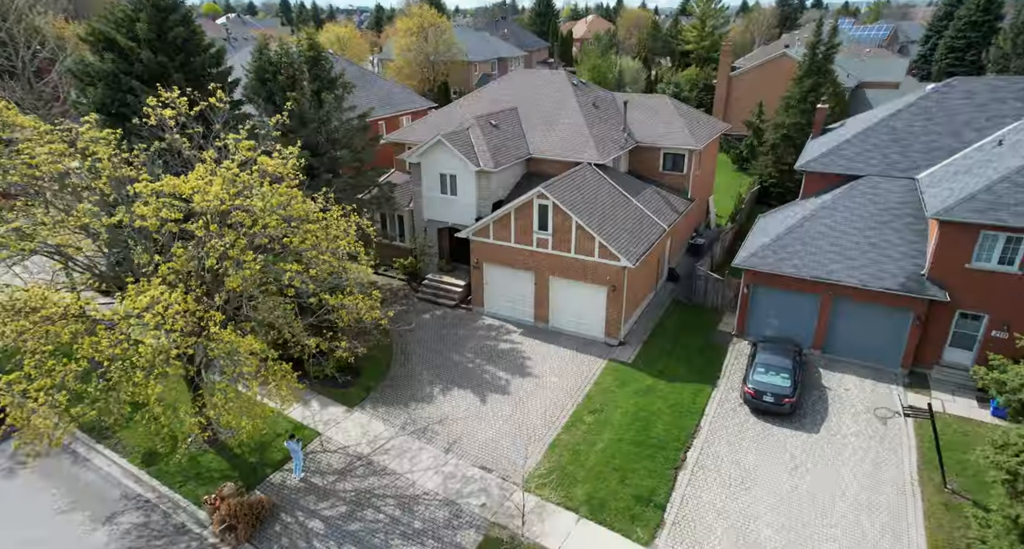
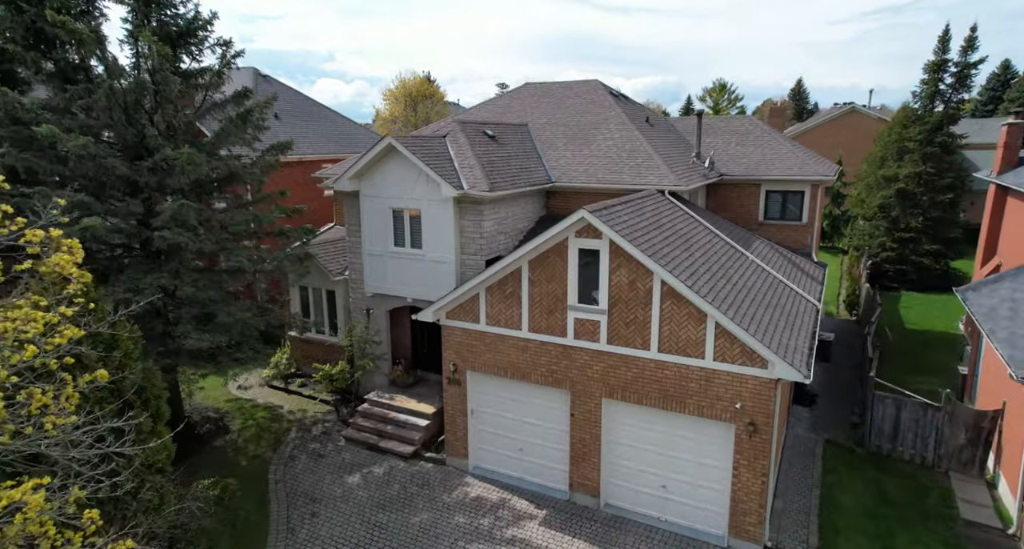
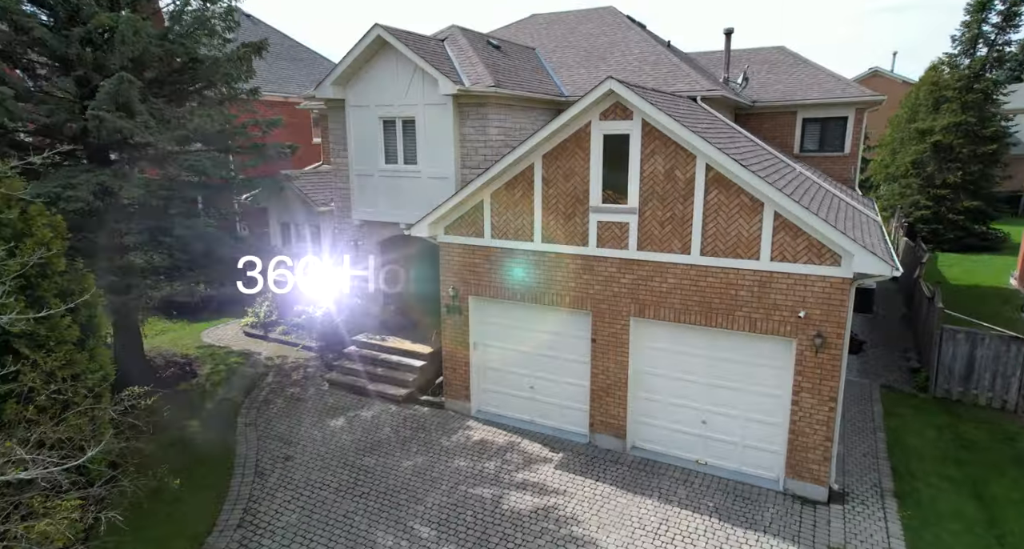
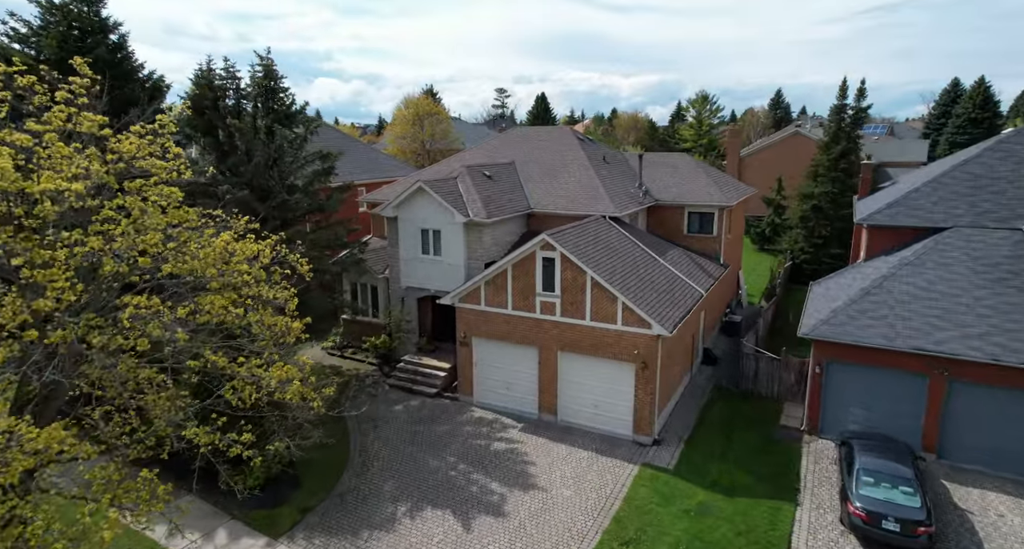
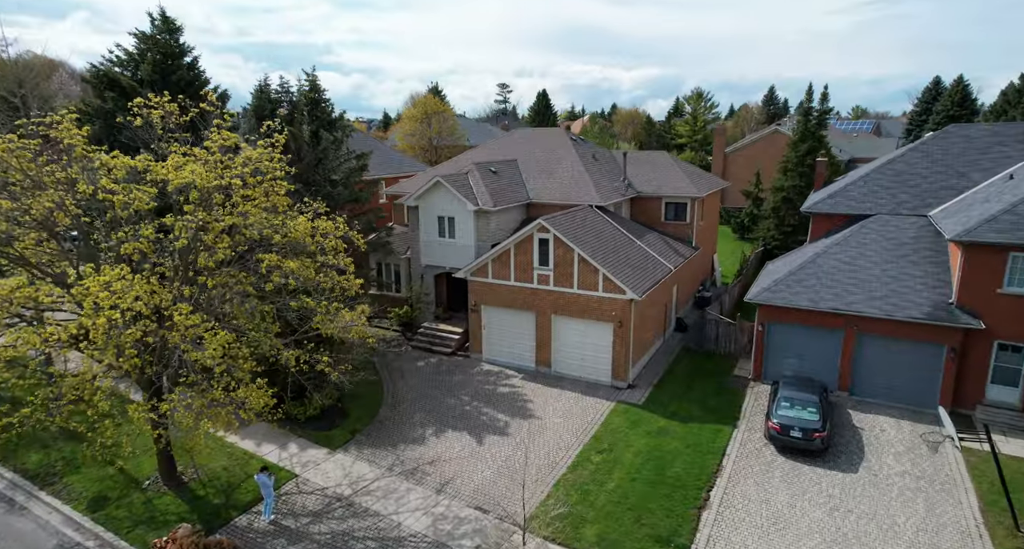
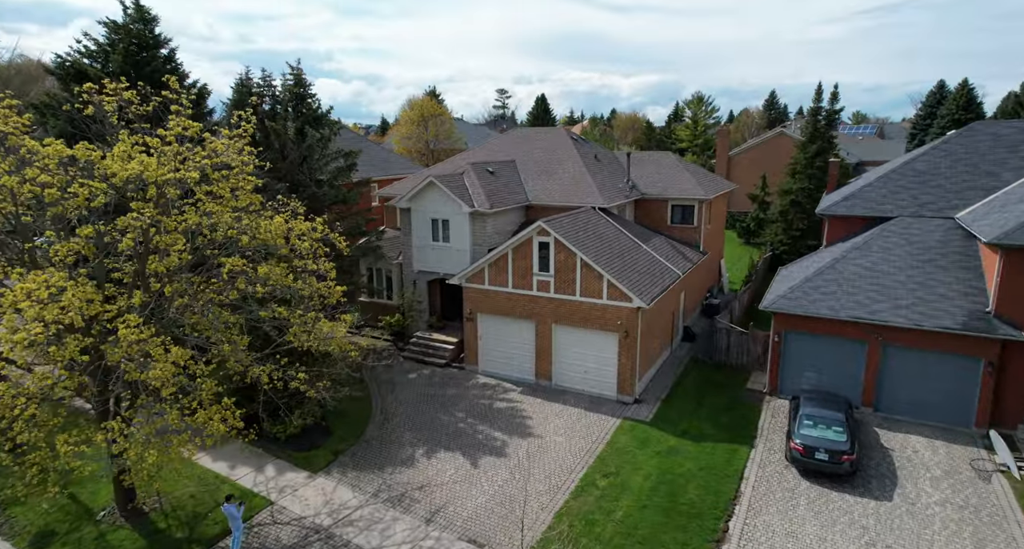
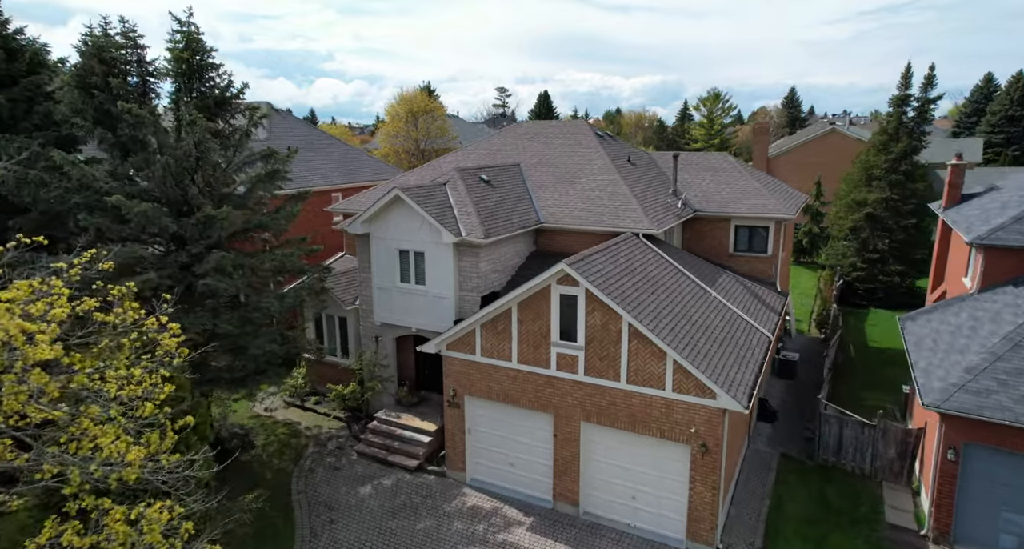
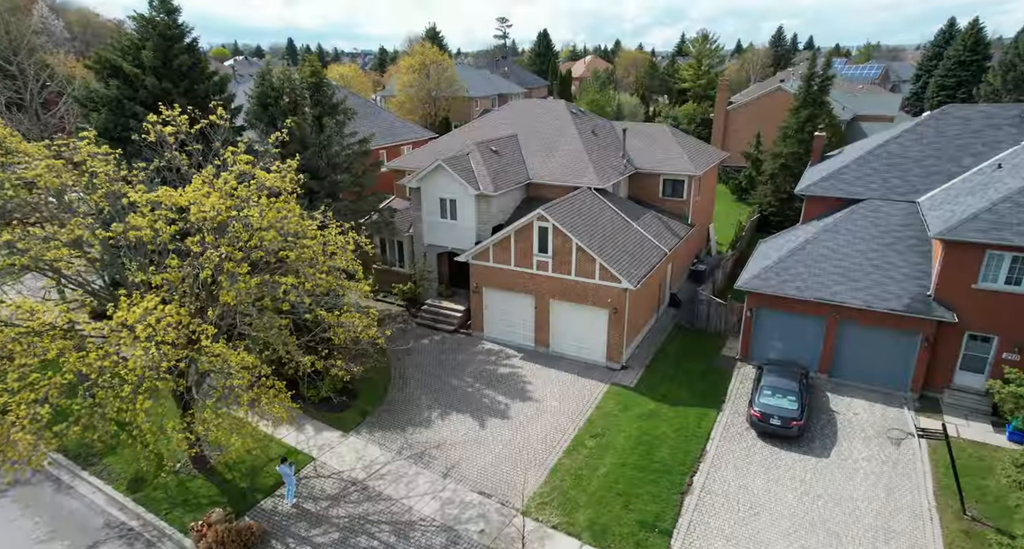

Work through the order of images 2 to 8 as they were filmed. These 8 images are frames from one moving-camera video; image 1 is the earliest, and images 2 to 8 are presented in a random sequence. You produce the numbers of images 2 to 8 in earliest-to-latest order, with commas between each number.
8, 5, 6, 4, 7, 2, 3
